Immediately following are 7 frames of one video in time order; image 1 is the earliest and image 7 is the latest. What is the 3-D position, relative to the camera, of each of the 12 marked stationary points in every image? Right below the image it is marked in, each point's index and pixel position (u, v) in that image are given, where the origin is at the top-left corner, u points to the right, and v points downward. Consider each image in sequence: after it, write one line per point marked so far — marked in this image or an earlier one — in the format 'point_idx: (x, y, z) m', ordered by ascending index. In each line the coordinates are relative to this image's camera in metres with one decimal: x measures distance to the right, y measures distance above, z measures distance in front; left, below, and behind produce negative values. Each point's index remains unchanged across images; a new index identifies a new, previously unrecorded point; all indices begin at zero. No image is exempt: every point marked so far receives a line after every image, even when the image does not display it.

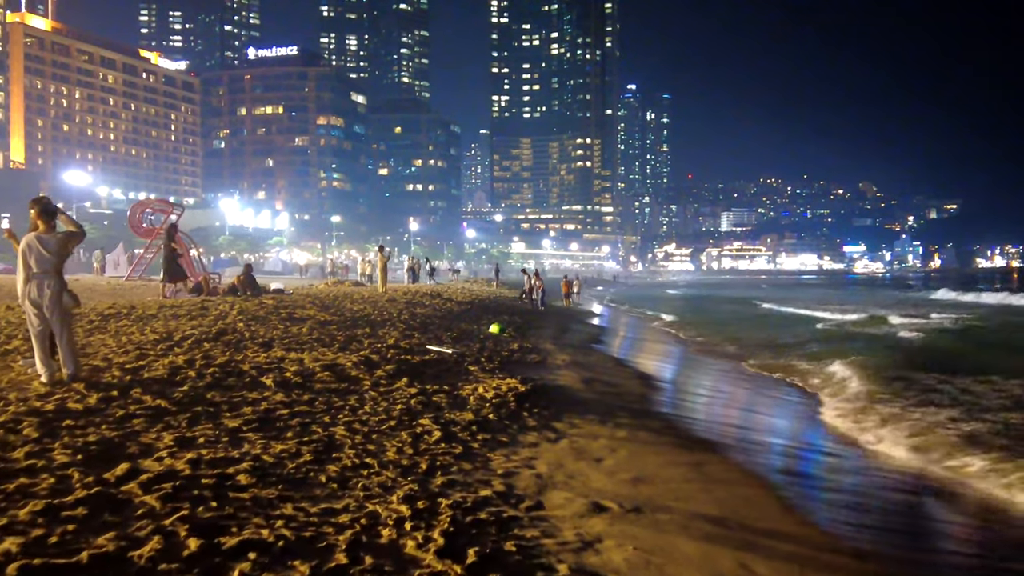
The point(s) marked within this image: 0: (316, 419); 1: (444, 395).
0: (-2.3, -1.5, +8.0) m
1: (-1.0, -1.5, +9.8) m
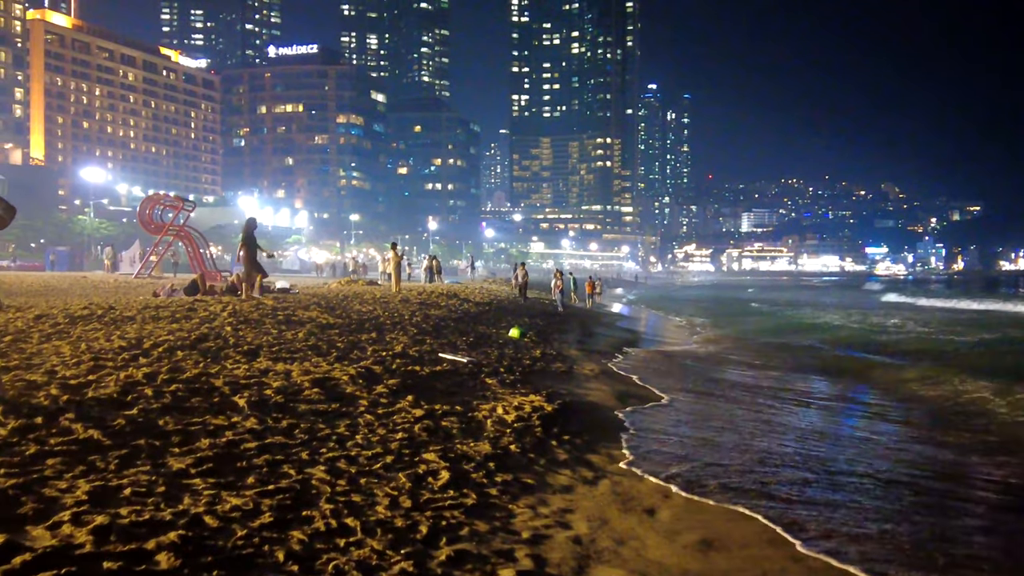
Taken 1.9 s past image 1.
0: (-2.0, -1.5, +6.3) m
1: (-0.7, -1.5, +8.2) m
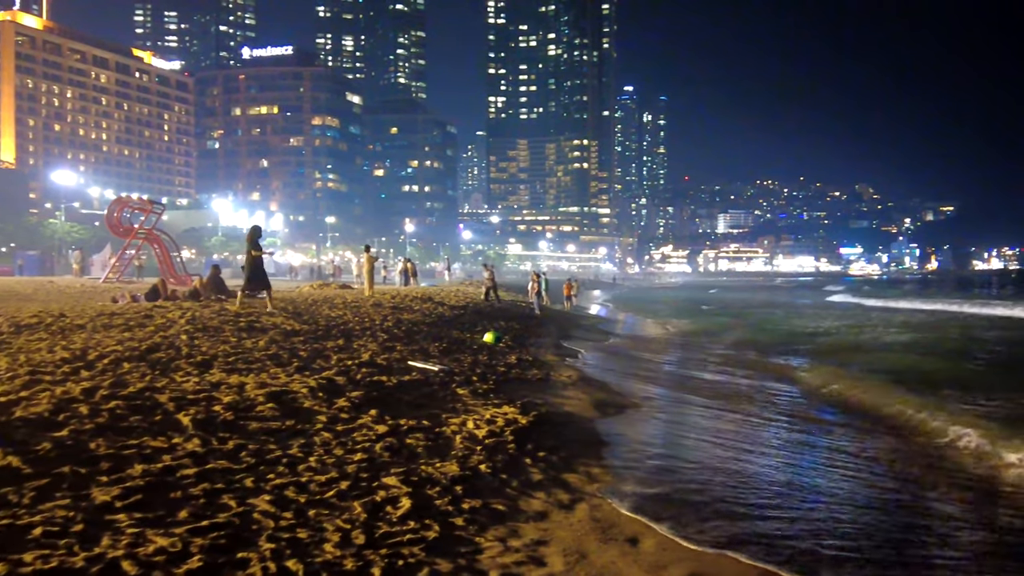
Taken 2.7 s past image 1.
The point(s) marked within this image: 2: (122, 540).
0: (-2.3, -1.6, +5.7) m
1: (-1.0, -1.6, +7.6) m
2: (-2.6, -1.7, +4.6) m
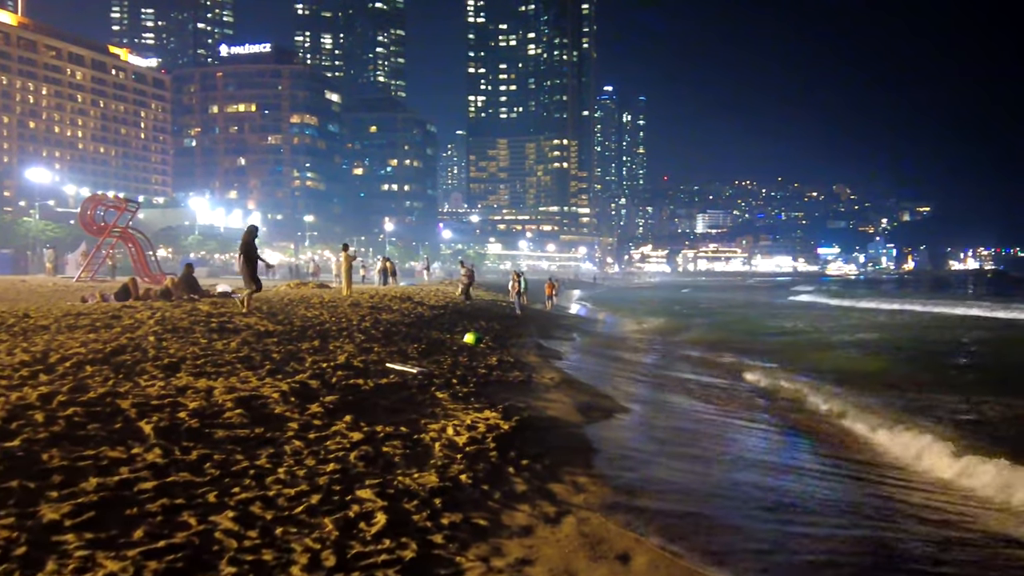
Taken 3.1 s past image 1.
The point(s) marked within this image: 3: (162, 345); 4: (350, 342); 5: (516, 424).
0: (-2.4, -1.6, +5.3) m
1: (-1.2, -1.6, +7.2) m
2: (-2.7, -1.7, +4.2) m
3: (-5.5, -0.9, +11.0) m
4: (-3.2, -1.1, +13.6) m
5: (0.0, -1.7, +8.5) m
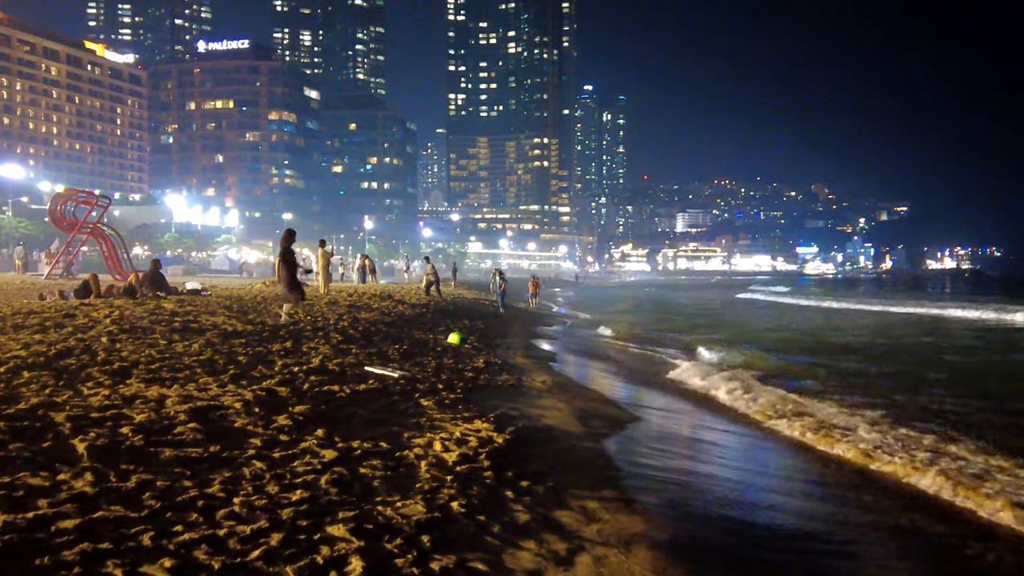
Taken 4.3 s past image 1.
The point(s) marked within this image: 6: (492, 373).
0: (-2.4, -1.6, +4.2) m
1: (-1.2, -1.5, +6.2) m
2: (-2.6, -1.6, +3.2) m
3: (-5.6, -0.9, +9.9) m
4: (-3.4, -1.0, +12.6) m
5: (0.0, -1.6, +7.6) m
6: (-0.3, -1.5, +12.5) m
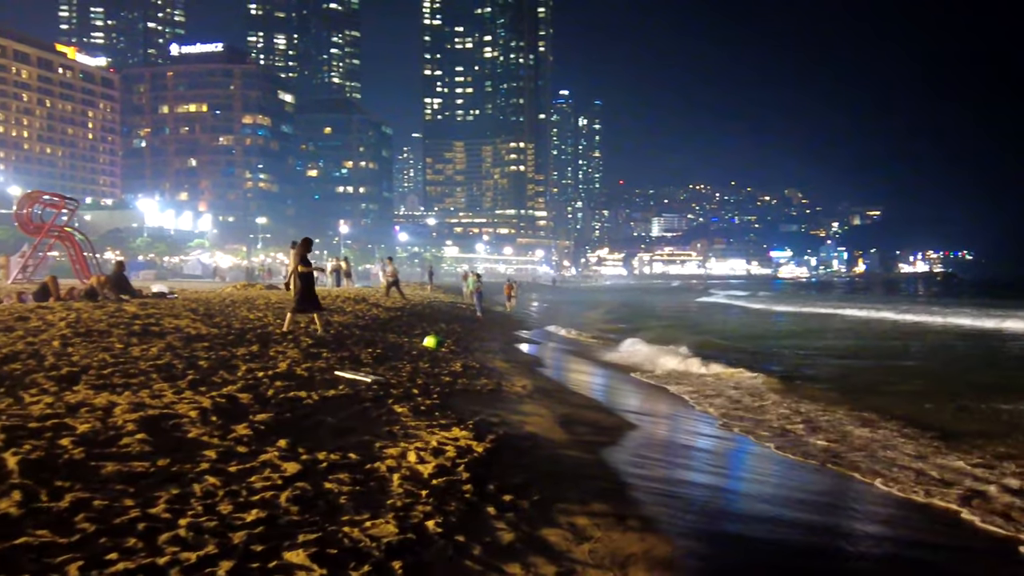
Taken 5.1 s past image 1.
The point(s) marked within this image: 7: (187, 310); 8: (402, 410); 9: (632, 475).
0: (-2.5, -1.5, +3.6) m
1: (-1.3, -1.5, +5.6) m
2: (-2.7, -1.6, +2.6) m
3: (-5.9, -0.9, +9.2) m
4: (-3.7, -1.0, +11.9) m
5: (-0.2, -1.6, +7.0) m
6: (-0.7, -1.5, +12.0) m
7: (-7.1, -0.5, +15.2) m
8: (-1.3, -1.5, +8.4) m
9: (+1.2, -1.9, +7.1) m
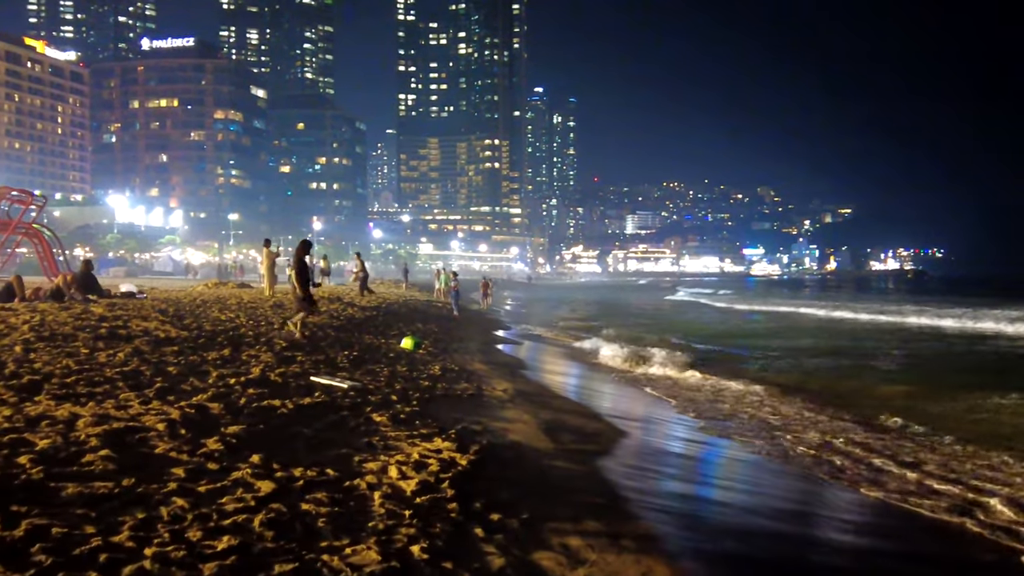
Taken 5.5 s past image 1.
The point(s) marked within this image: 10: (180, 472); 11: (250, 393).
0: (-2.5, -1.6, +3.3) m
1: (-1.4, -1.6, +5.3) m
2: (-2.7, -1.7, +2.2) m
3: (-6.1, -0.9, +8.7) m
4: (-4.1, -1.1, +11.5) m
5: (-0.4, -1.7, +6.8) m
6: (-1.0, -1.6, +11.7) m
7: (-7.5, -0.5, +14.6) m
8: (-1.5, -1.5, +8.1) m
9: (+1.1, -1.9, +6.9) m
10: (-2.6, -1.5, +5.4) m
11: (-3.1, -1.3, +8.3) m
